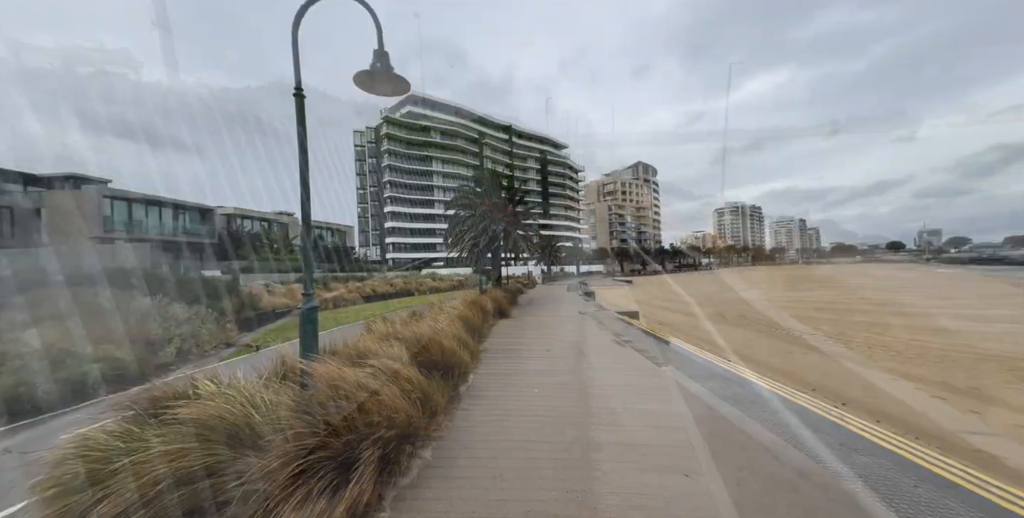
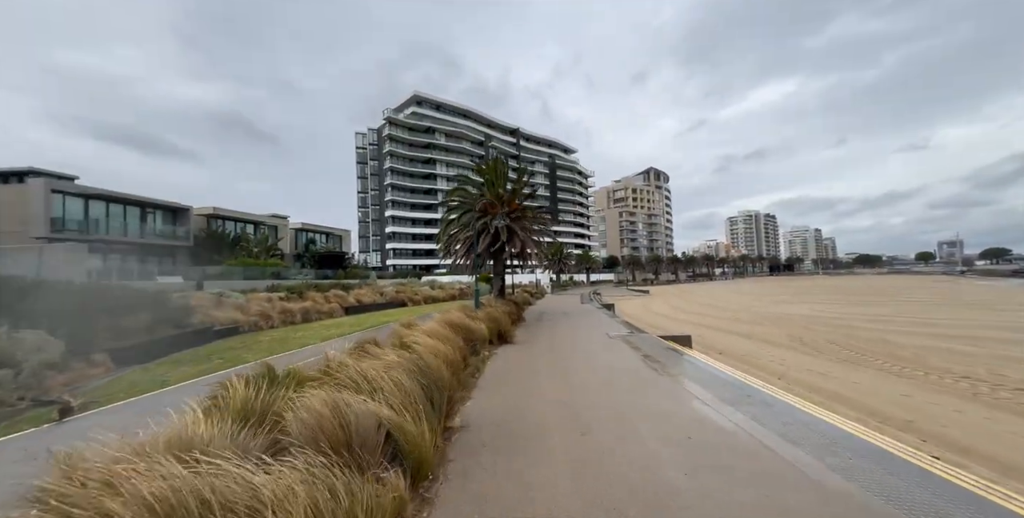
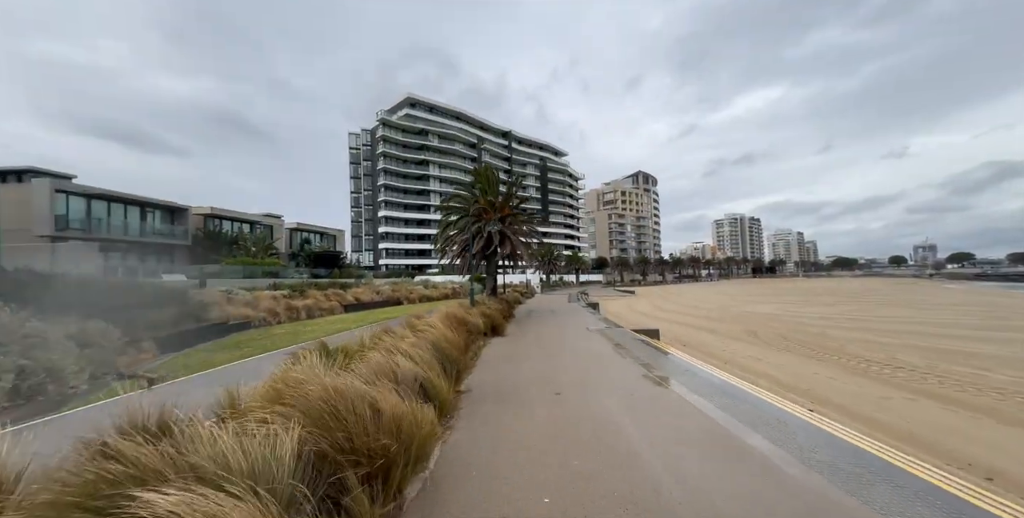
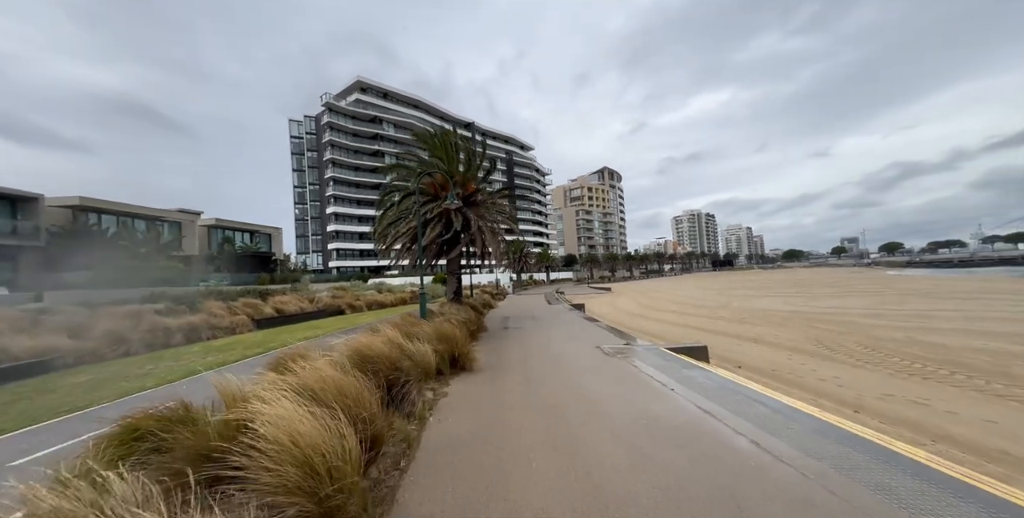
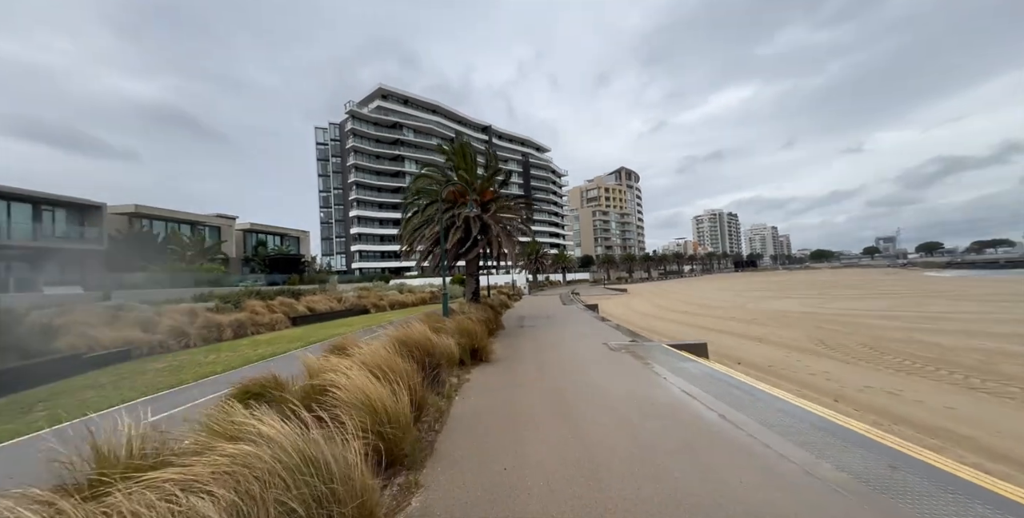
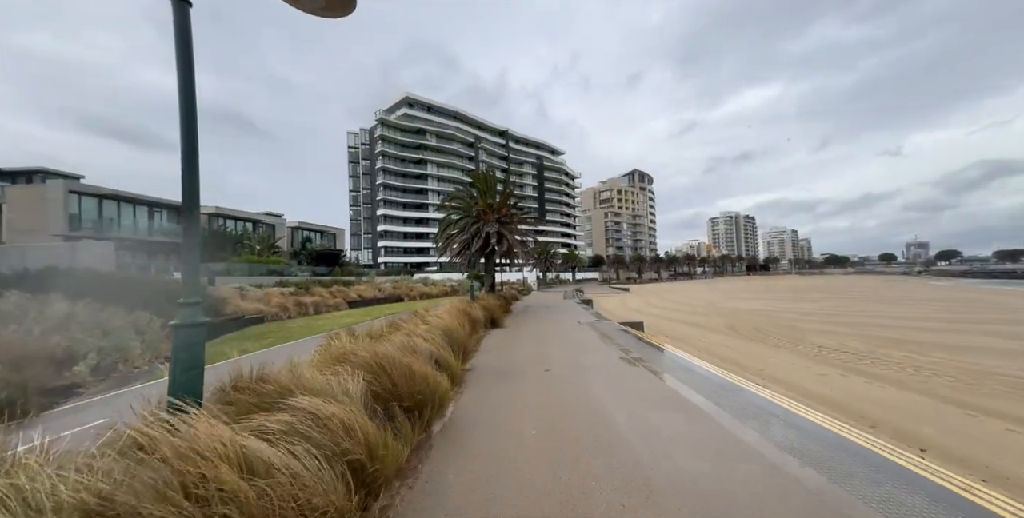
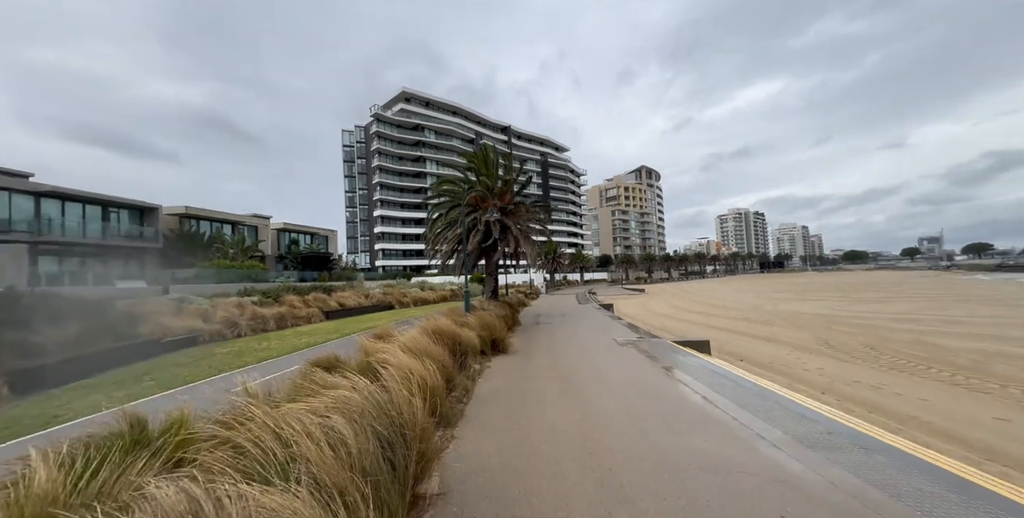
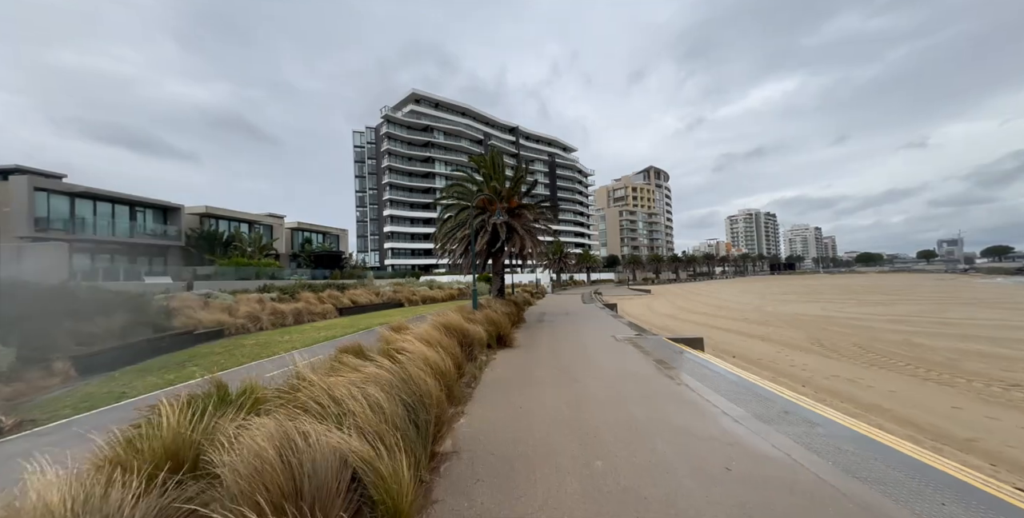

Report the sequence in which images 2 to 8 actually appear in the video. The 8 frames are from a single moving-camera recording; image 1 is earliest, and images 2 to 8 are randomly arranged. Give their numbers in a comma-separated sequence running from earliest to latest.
6, 3, 2, 8, 7, 5, 4
